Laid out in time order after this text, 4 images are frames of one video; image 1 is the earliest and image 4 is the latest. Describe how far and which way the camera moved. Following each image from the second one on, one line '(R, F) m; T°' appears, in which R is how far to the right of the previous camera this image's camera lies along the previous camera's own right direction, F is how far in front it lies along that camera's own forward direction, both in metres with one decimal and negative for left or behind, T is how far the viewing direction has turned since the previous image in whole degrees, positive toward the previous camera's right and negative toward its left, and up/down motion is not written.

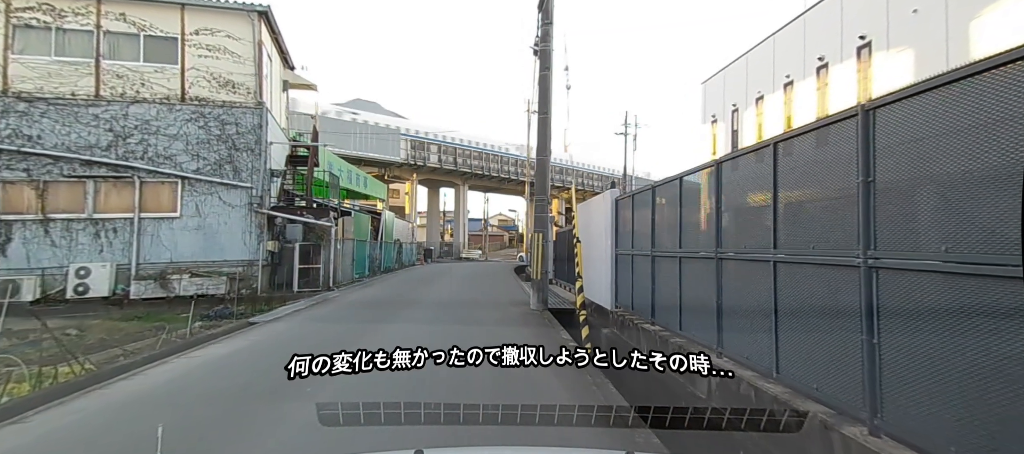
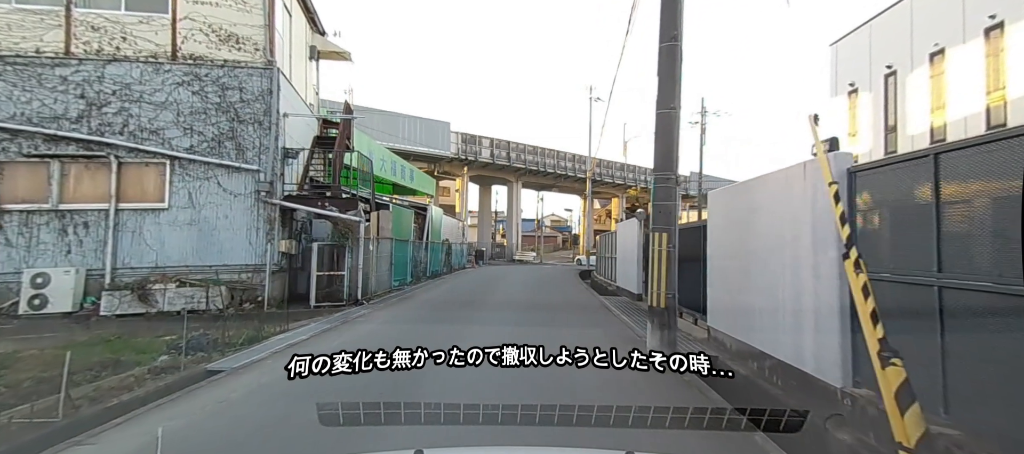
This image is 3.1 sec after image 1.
(-0.9, +4.3) m; -7°
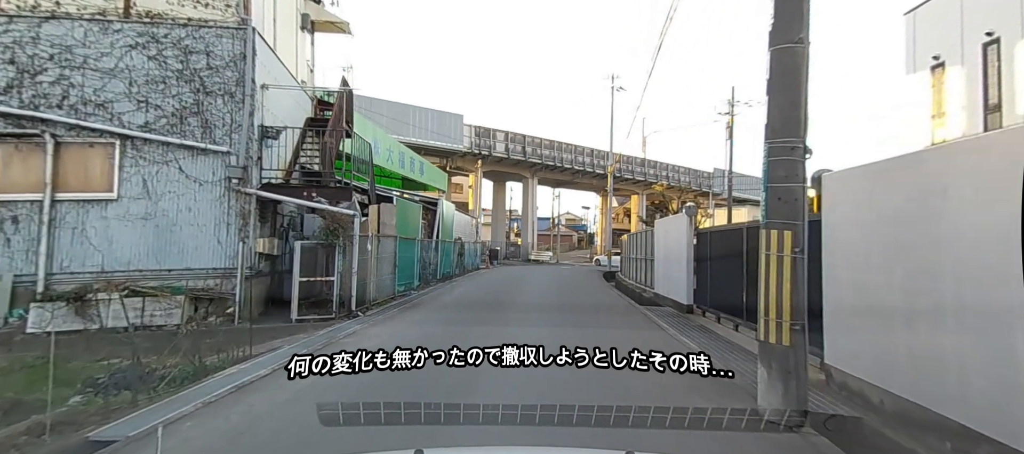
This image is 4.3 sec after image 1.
(-0.3, +2.3) m; -2°
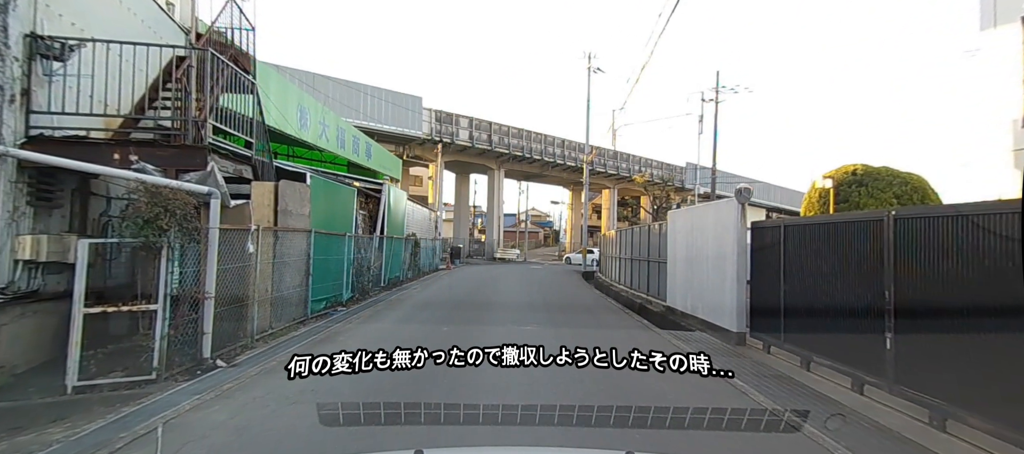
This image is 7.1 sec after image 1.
(-0.1, +3.8) m; +5°
